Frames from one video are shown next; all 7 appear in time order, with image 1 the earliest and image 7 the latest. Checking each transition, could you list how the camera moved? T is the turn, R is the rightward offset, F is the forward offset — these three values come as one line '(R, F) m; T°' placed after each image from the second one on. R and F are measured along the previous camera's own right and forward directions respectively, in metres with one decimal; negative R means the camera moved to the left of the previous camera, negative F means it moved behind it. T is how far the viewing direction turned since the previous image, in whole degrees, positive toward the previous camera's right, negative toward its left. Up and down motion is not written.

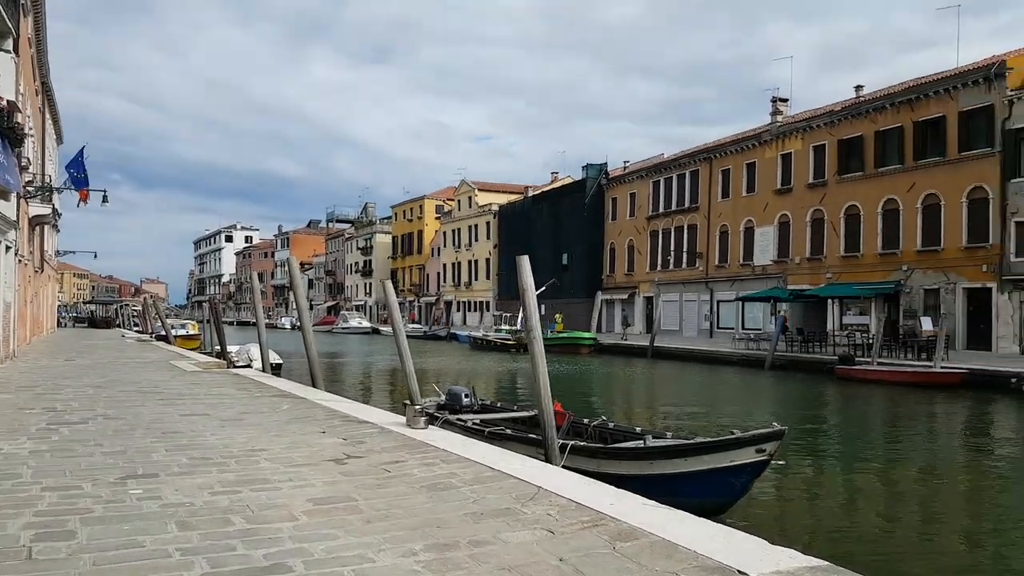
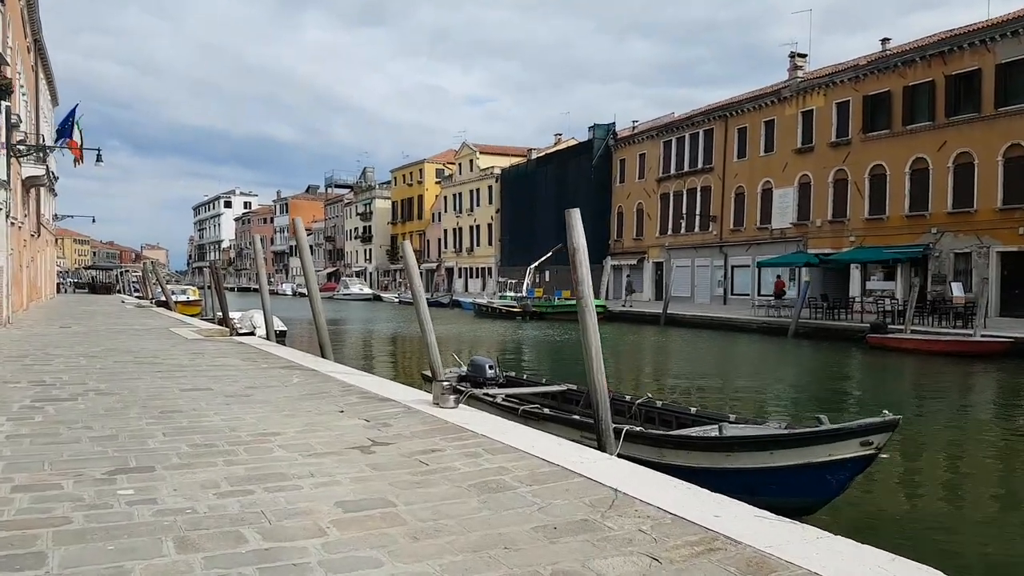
(-0.4, +0.9) m; 0°
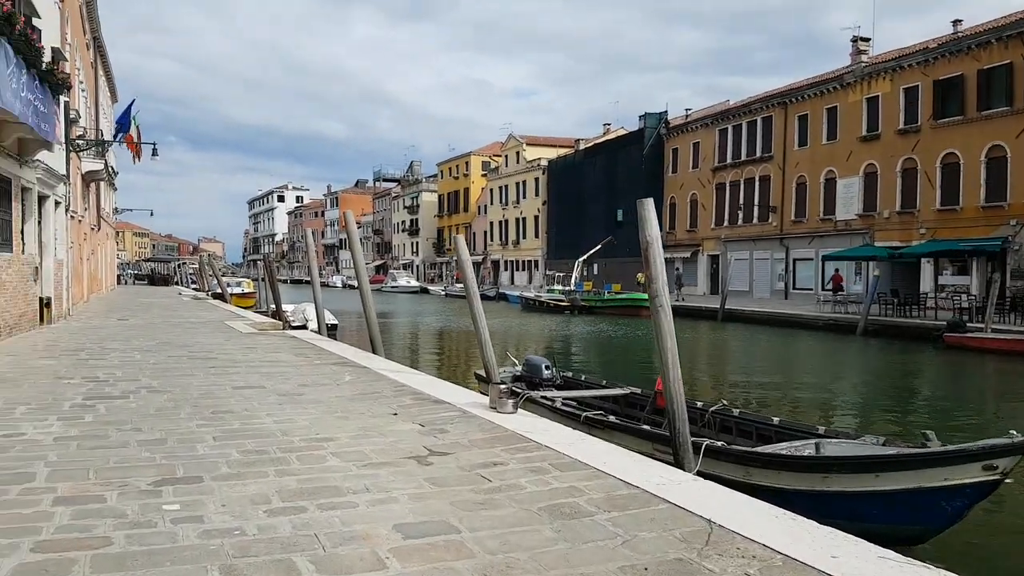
(-0.1, +0.4) m; -3°
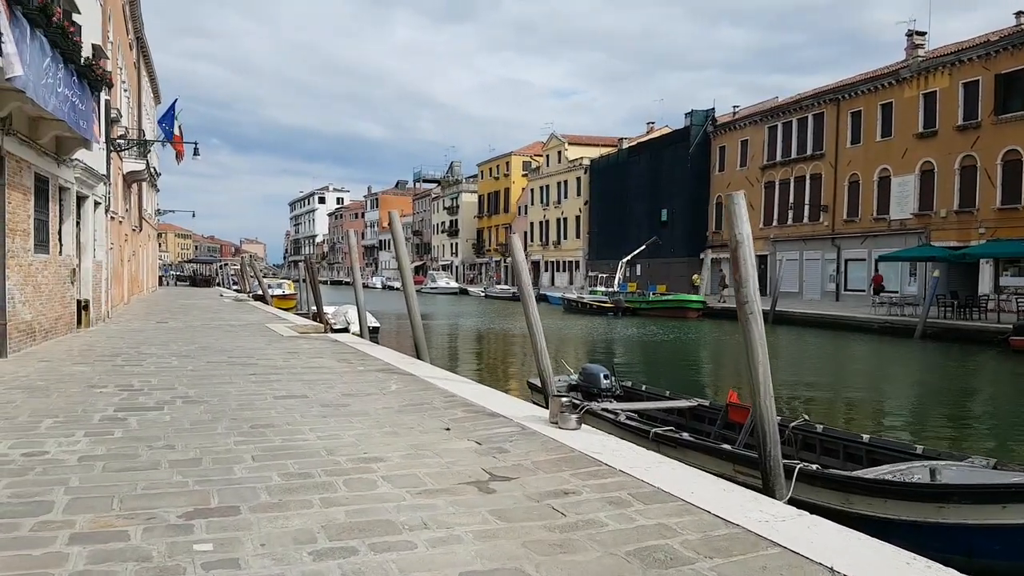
(-0.2, +0.6) m; -3°
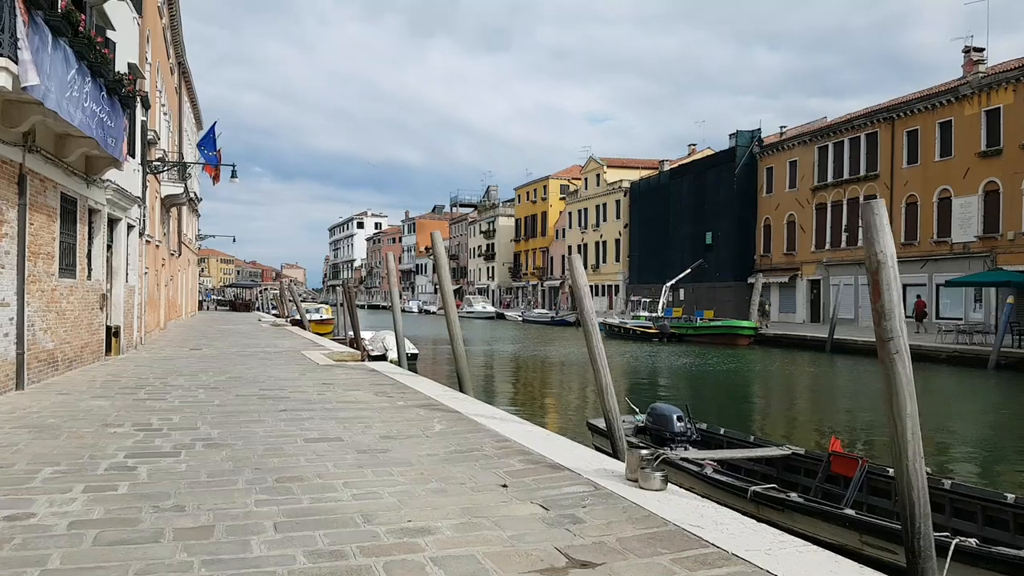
(-0.2, +0.9) m; -3°
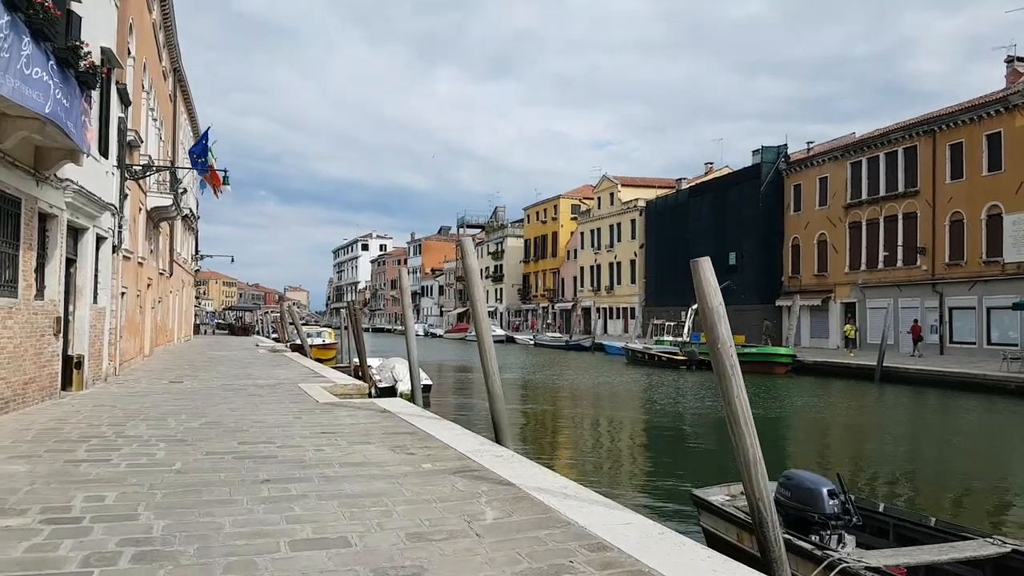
(-0.5, +2.3) m; 0°
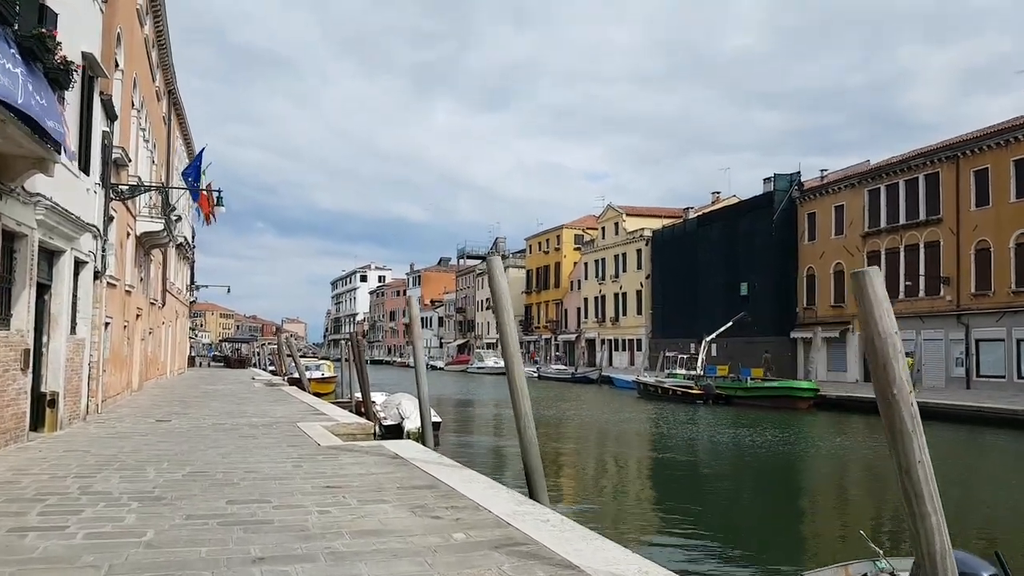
(-0.4, +1.2) m; 0°
